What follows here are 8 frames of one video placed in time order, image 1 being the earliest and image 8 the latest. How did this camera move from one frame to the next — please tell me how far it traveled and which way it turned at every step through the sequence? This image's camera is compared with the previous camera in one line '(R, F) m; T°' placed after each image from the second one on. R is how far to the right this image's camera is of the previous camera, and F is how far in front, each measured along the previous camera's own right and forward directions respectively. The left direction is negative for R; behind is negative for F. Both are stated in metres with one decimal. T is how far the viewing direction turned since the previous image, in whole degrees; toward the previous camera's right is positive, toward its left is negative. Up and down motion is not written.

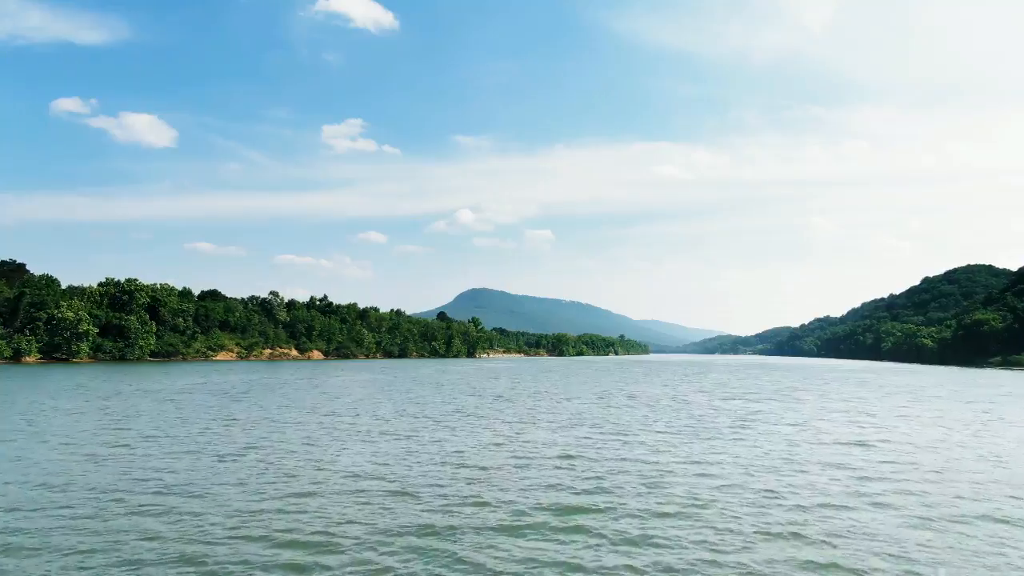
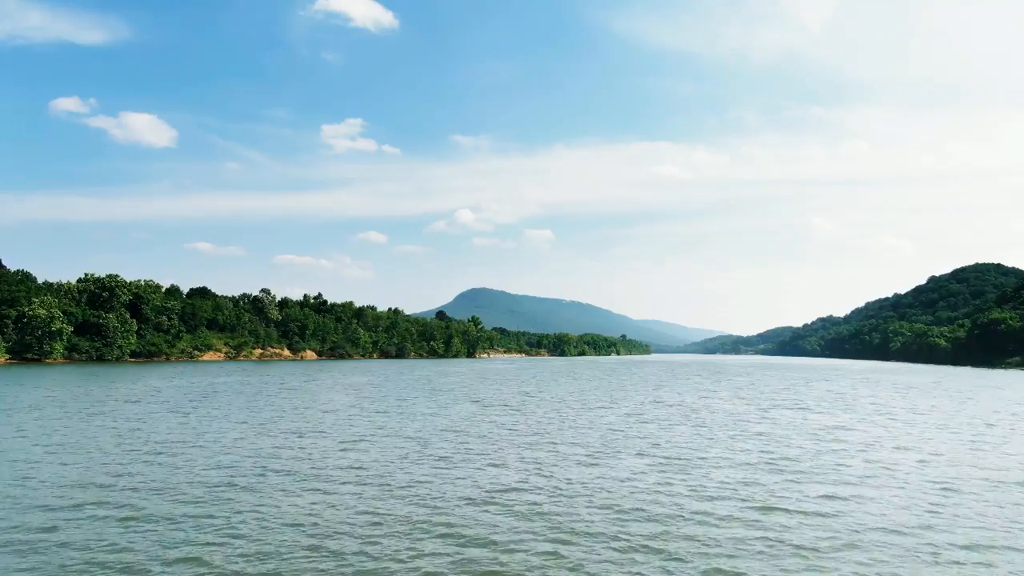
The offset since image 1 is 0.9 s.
(-0.4, +5.9) m; 0°
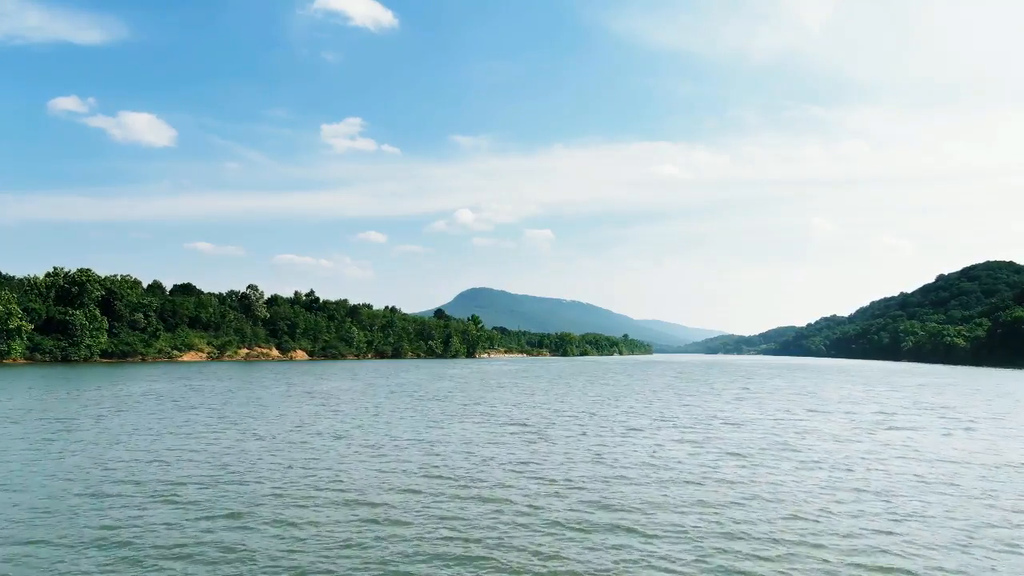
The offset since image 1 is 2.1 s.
(-0.5, +7.7) m; 0°
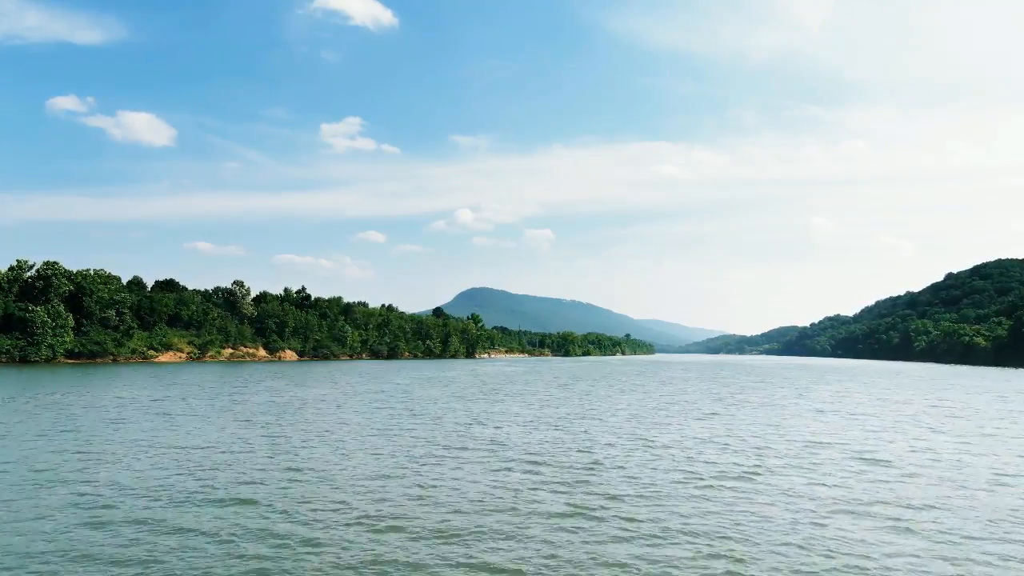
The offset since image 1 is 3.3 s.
(-0.5, +7.7) m; 0°
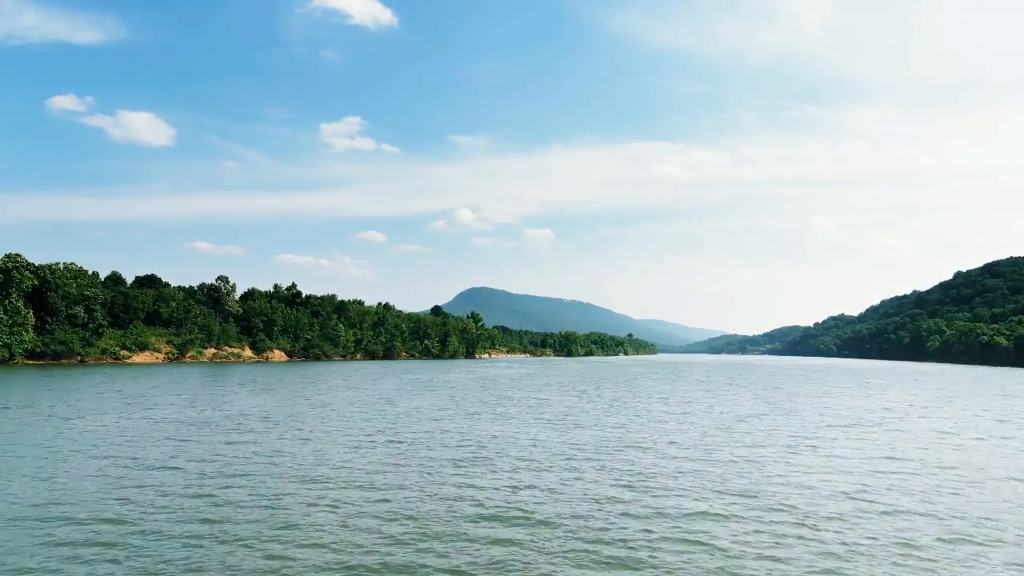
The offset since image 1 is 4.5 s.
(-0.5, +7.5) m; 0°
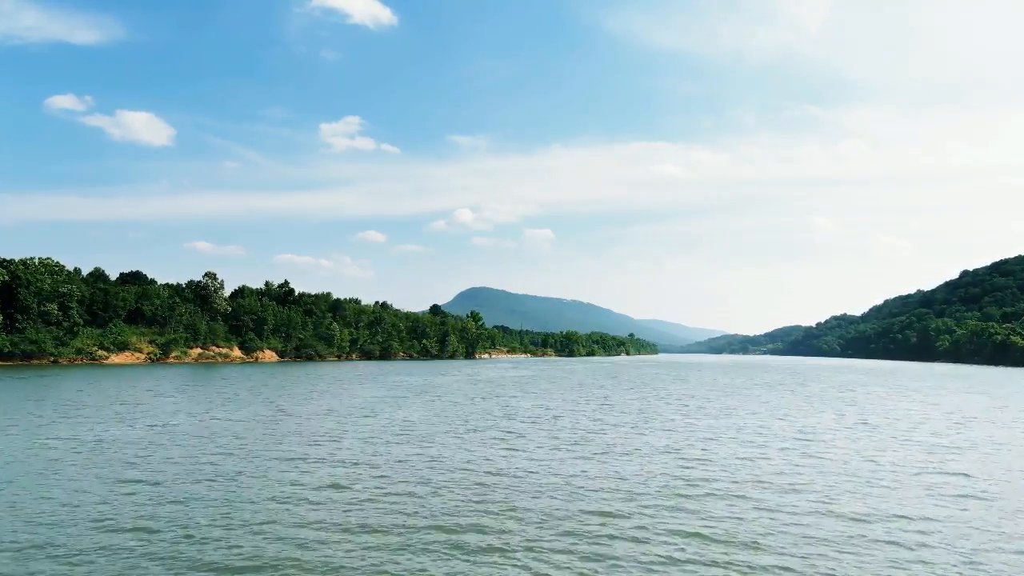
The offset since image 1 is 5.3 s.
(-0.3, +5.3) m; 0°
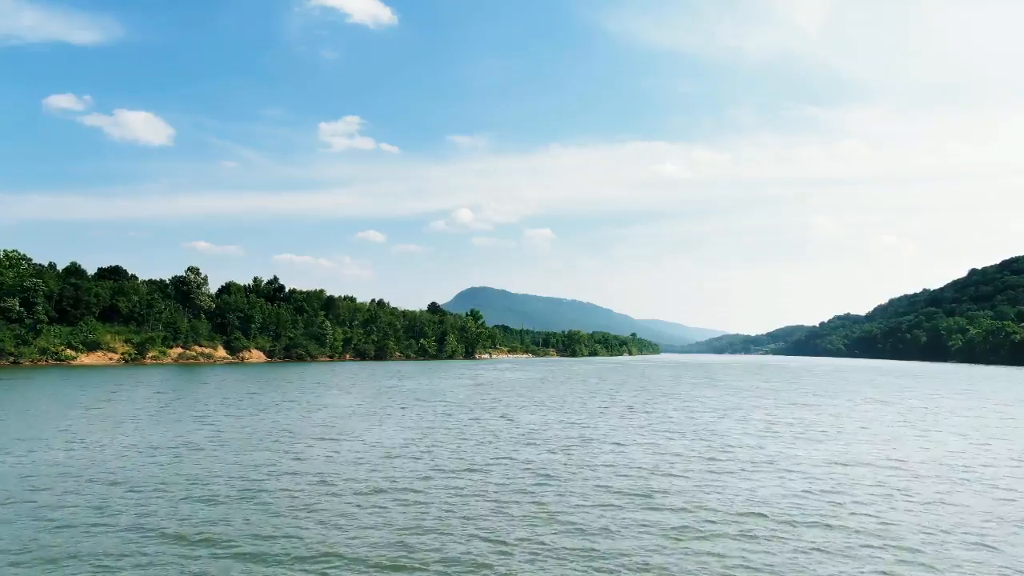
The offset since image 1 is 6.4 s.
(-0.5, +6.7) m; 0°
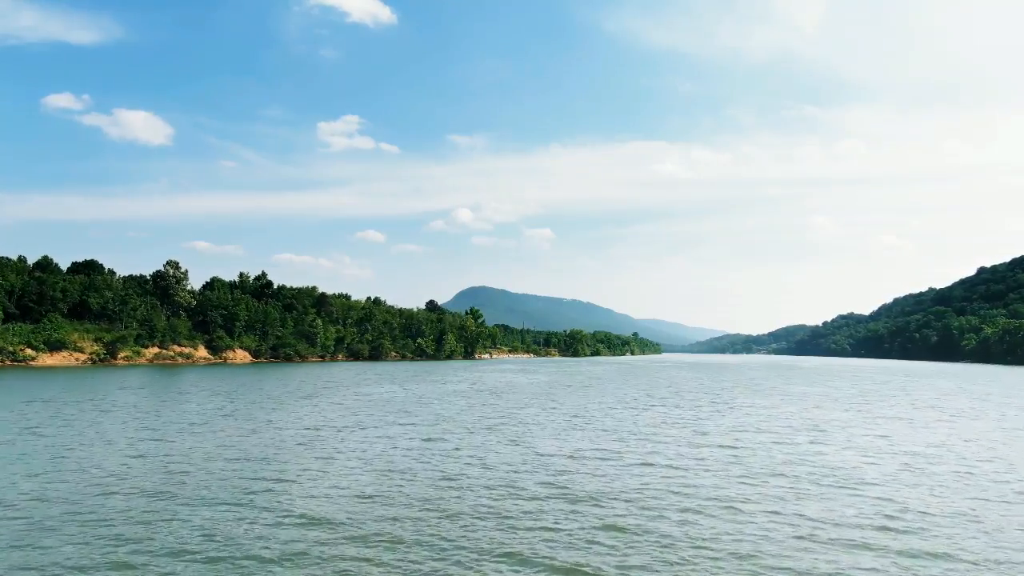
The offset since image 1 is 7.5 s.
(-0.4, +7.0) m; 0°
